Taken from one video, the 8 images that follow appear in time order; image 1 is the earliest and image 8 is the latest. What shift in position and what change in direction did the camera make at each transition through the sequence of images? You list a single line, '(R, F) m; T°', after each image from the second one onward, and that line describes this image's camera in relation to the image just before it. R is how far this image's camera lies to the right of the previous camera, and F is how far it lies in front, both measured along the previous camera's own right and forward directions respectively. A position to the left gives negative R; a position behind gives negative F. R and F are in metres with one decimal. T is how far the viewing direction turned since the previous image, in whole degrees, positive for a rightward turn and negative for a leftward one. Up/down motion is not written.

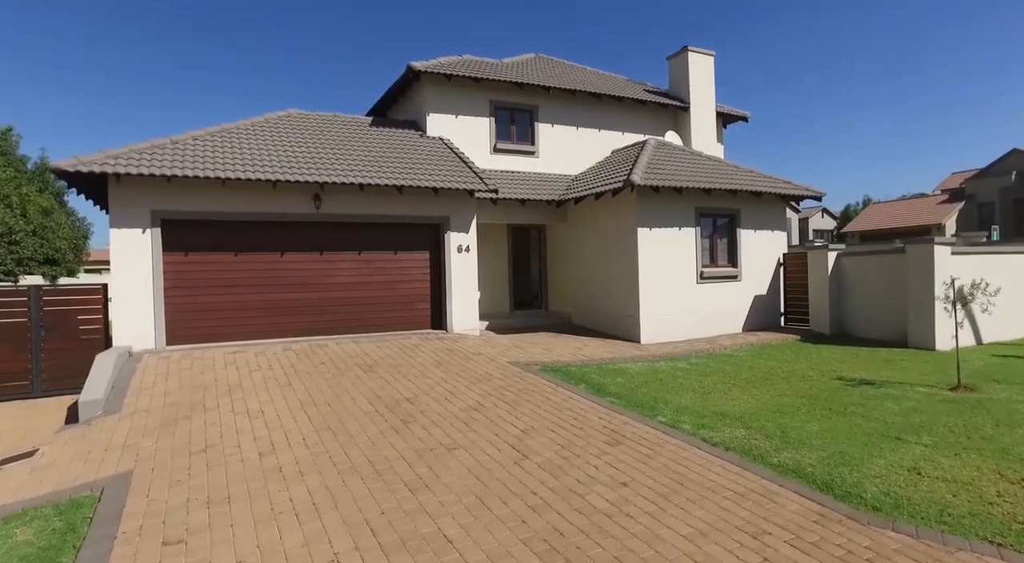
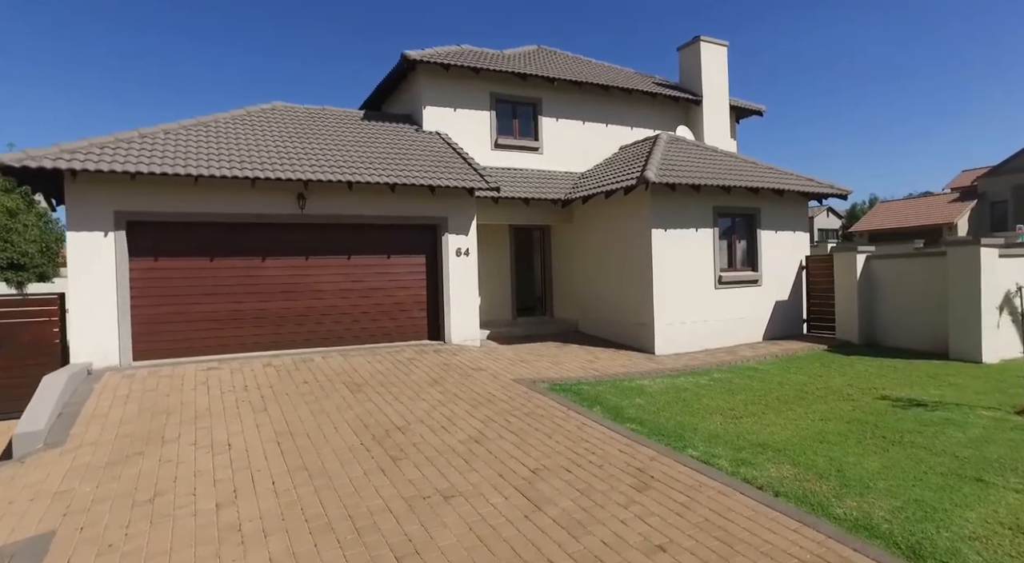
(-0.1, +1.2) m; 0°
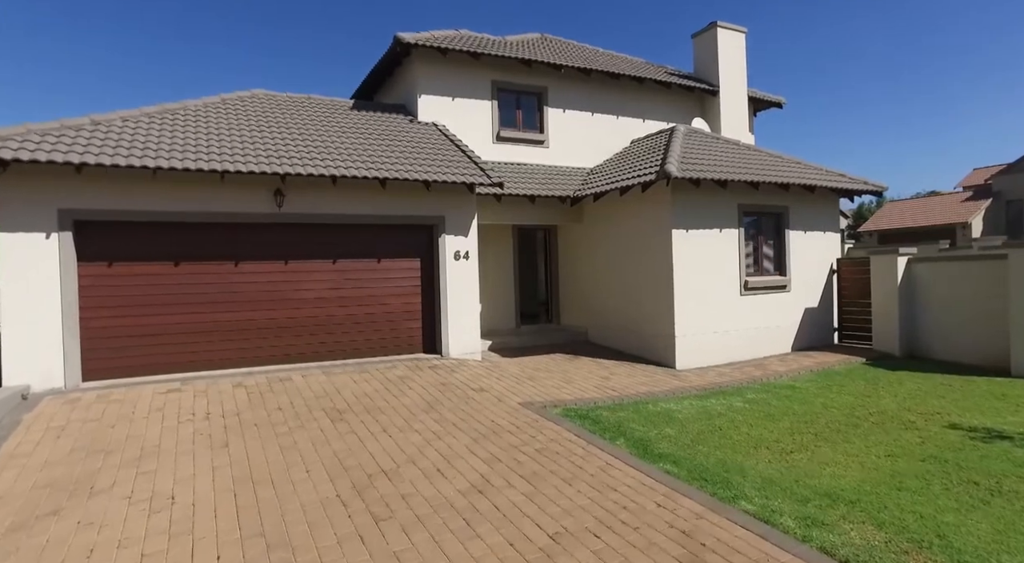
(-0.1, +1.4) m; 0°
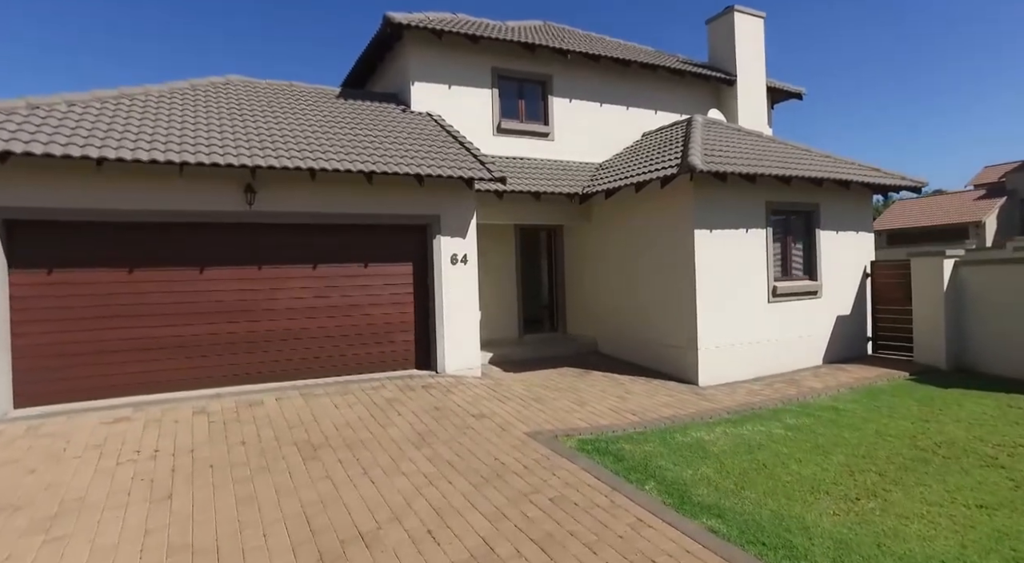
(-0.1, +1.3) m; 0°
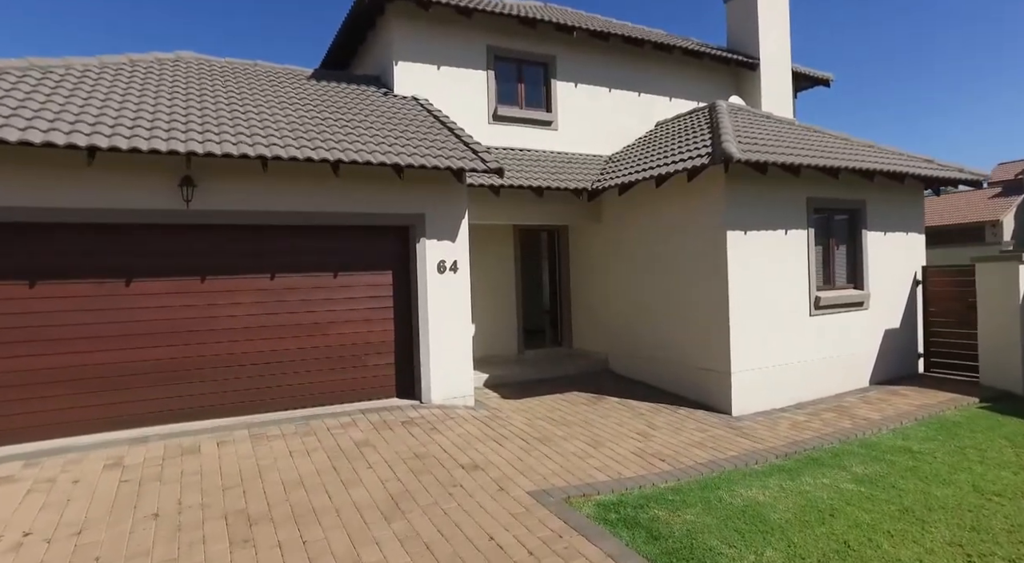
(0.0, +1.8) m; 0°
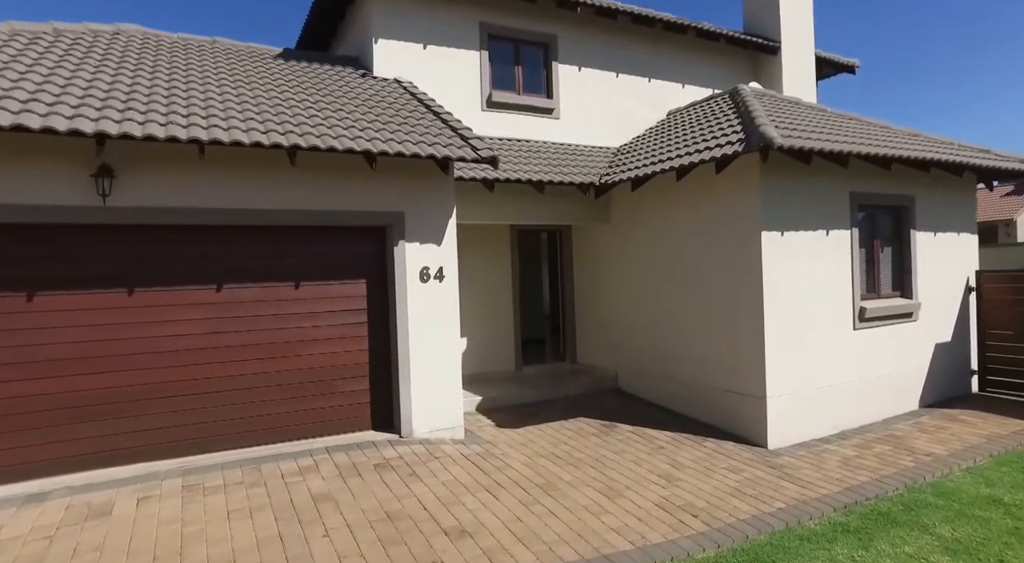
(0.0, +1.4) m; 0°
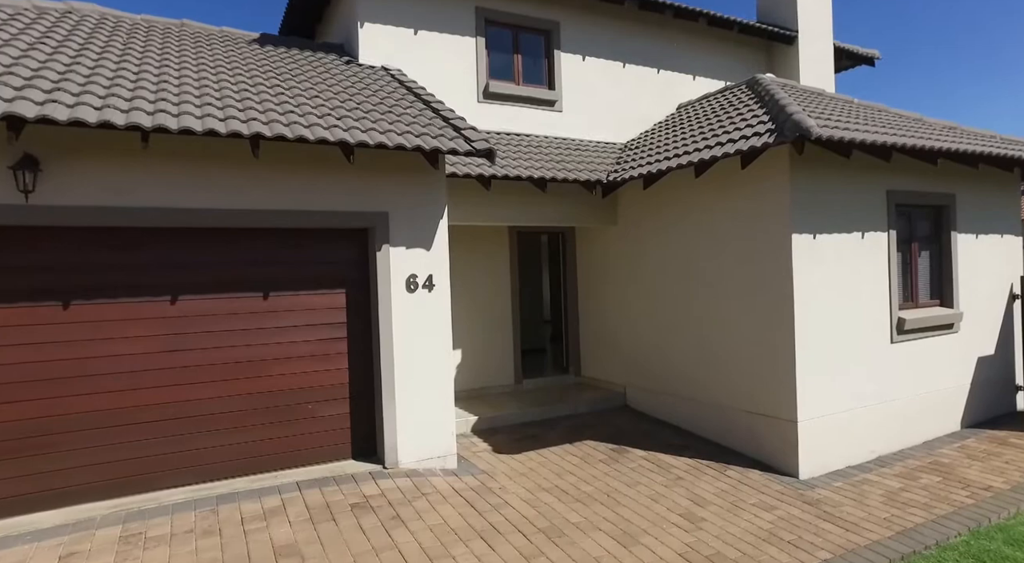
(0.0, +0.9) m; 0°
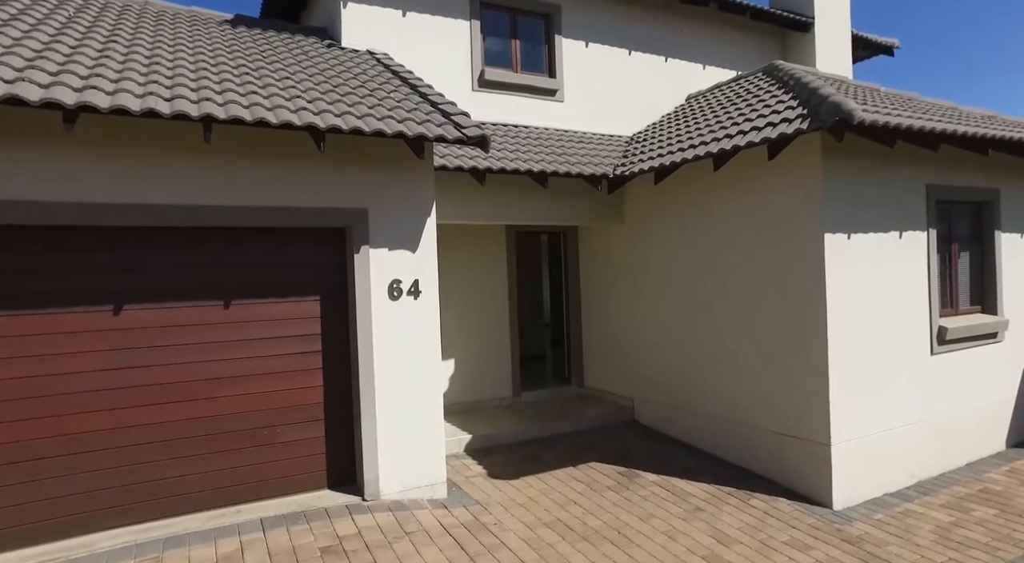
(0.0, +0.8) m; 0°
